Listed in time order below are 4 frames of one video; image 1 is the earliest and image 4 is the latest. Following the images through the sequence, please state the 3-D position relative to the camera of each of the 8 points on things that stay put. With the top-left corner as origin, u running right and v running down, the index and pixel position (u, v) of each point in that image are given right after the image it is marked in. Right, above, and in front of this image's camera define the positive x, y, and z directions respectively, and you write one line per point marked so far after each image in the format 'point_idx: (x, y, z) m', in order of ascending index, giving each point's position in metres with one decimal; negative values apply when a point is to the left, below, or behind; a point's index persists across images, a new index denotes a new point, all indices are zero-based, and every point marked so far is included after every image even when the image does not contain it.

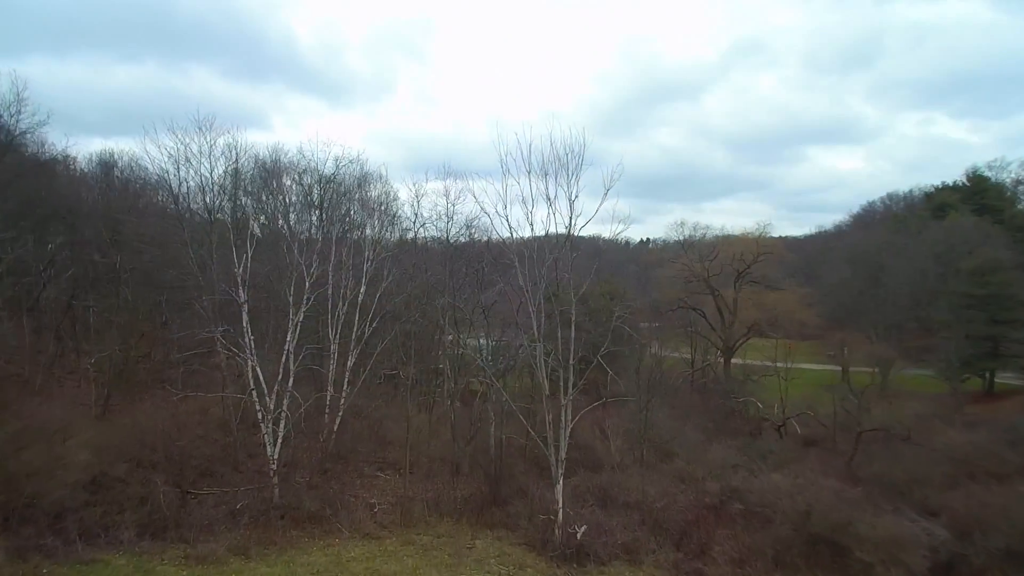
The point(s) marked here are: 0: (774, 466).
0: (+5.9, -4.0, +13.9) m
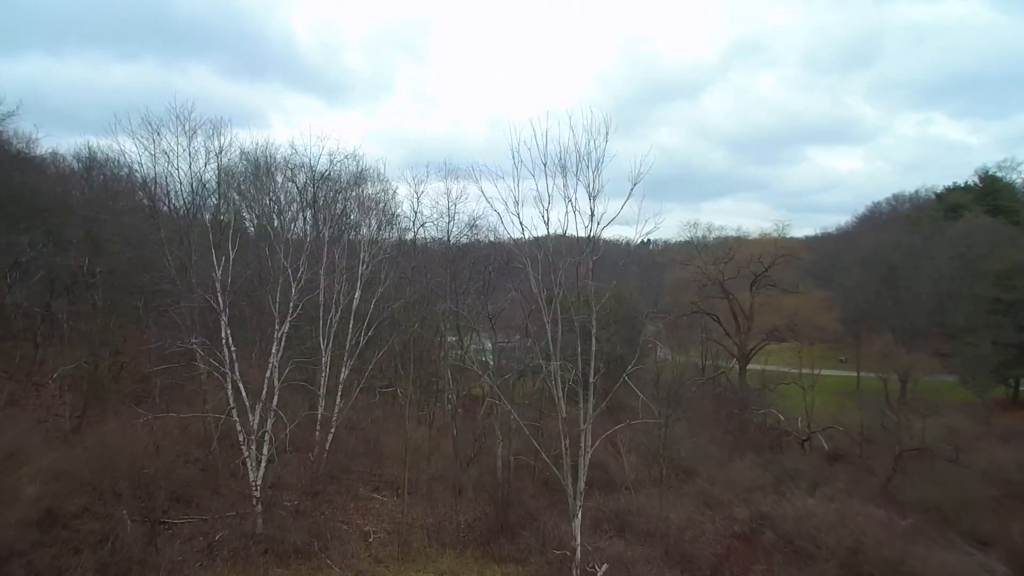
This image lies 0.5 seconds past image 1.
0: (+6.1, -4.2, +12.8) m
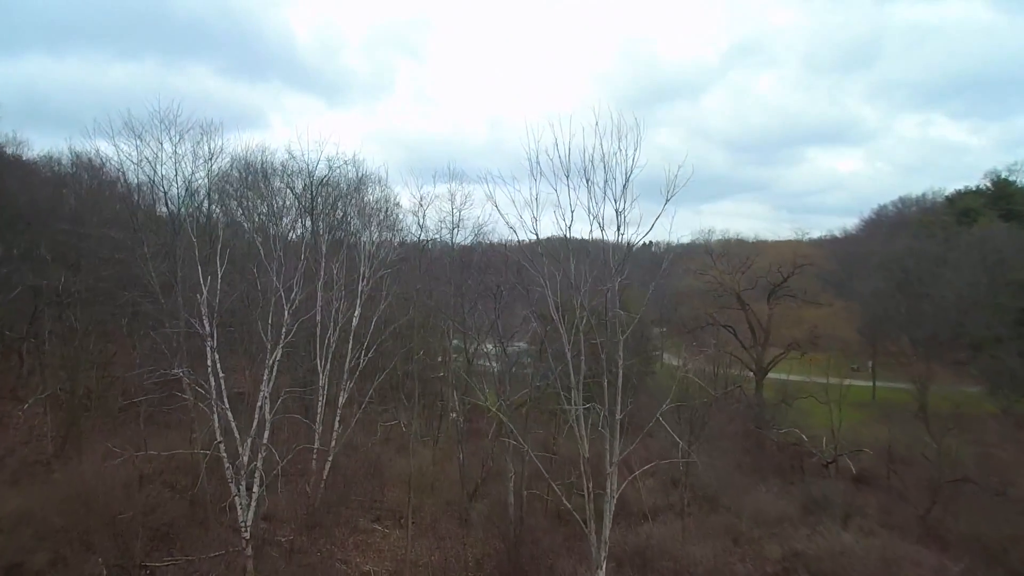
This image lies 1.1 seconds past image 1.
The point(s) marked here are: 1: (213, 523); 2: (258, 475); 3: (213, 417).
0: (+6.3, -4.5, +11.9) m
1: (-4.8, -3.8, +9.9) m
2: (-3.8, -2.8, +9.2) m
3: (-4.2, -1.8, +8.8) m
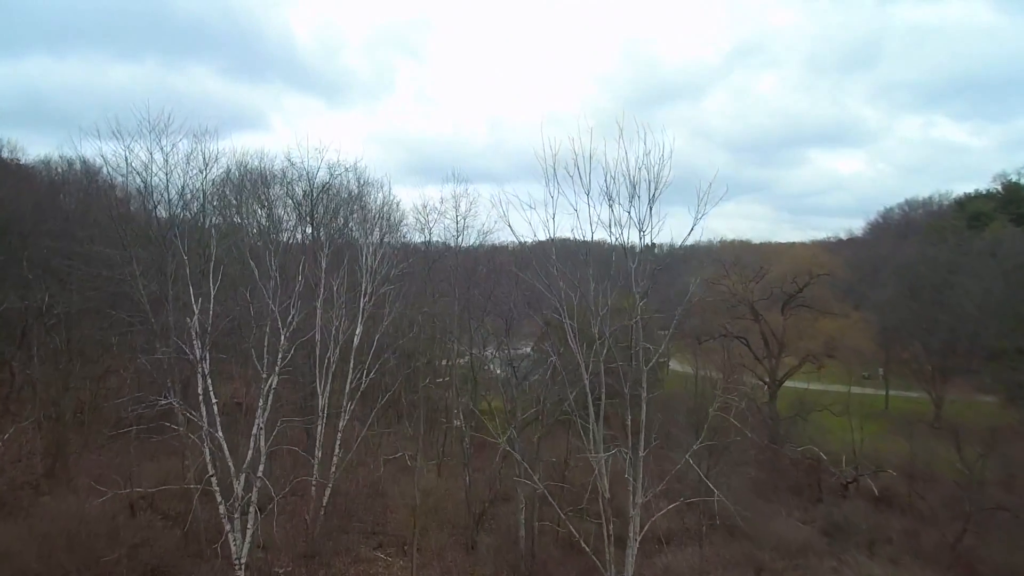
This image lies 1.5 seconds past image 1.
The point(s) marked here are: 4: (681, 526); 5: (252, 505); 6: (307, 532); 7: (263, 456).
0: (+6.5, -4.8, +11.3) m
1: (-4.7, -4.1, +9.4) m
2: (-3.6, -3.1, +8.7) m
3: (-4.1, -2.1, +8.2) m
4: (+3.4, -4.8, +12.6) m
5: (-3.5, -2.9, +8.3) m
6: (-3.4, -4.1, +10.4) m
7: (-3.4, -2.3, +8.4) m
